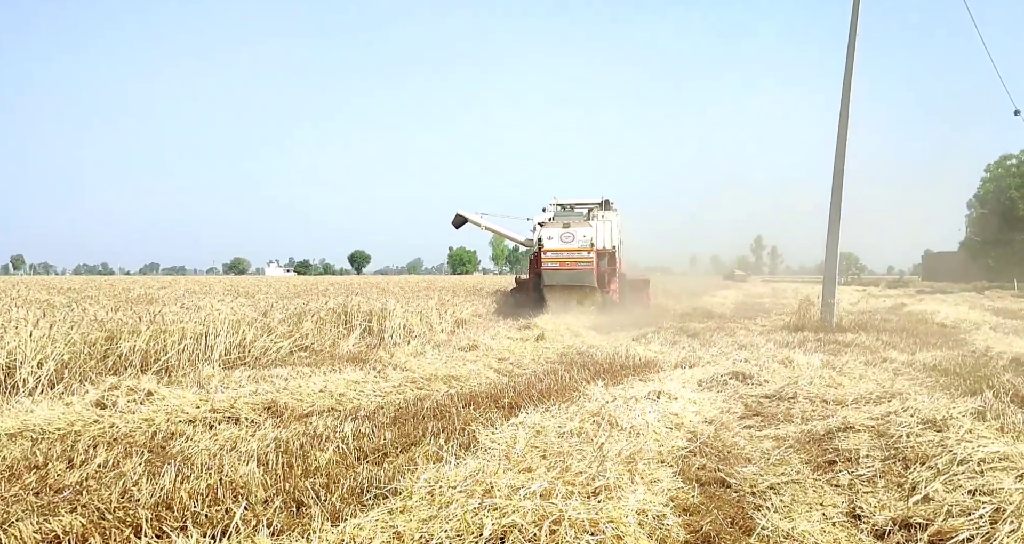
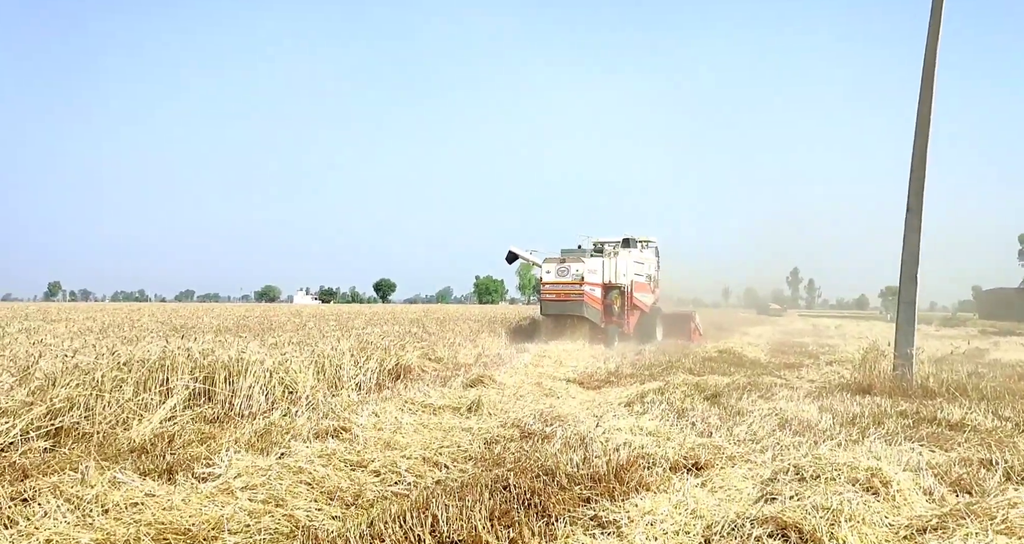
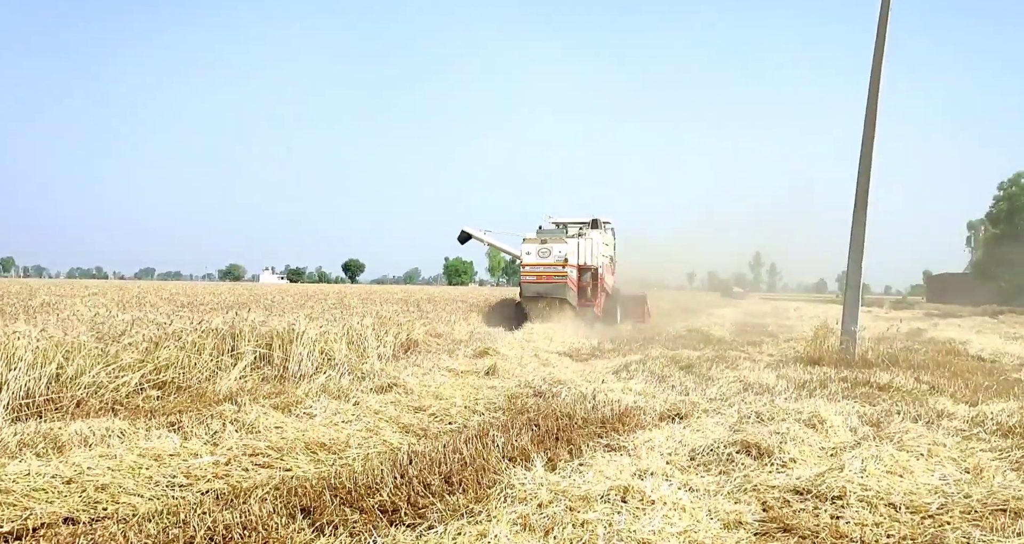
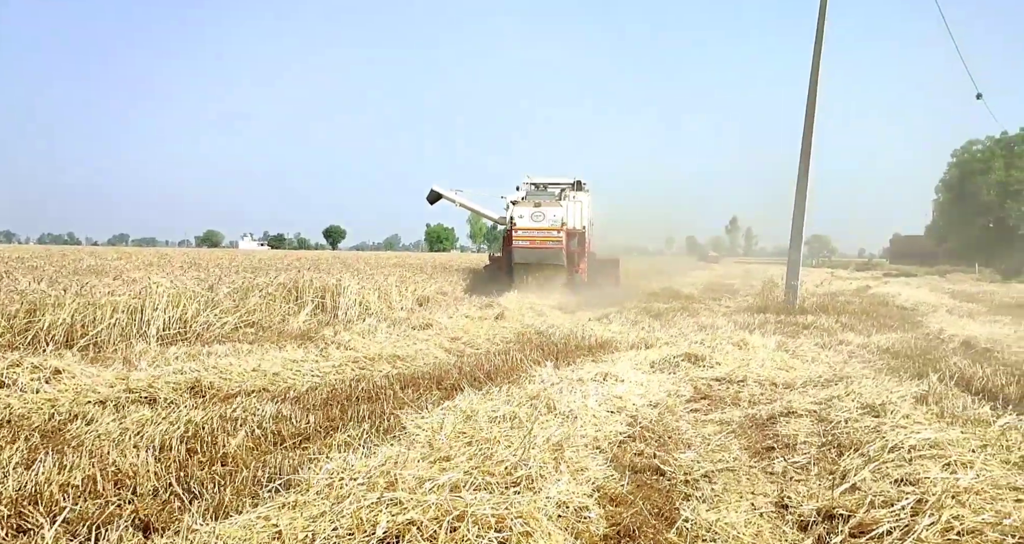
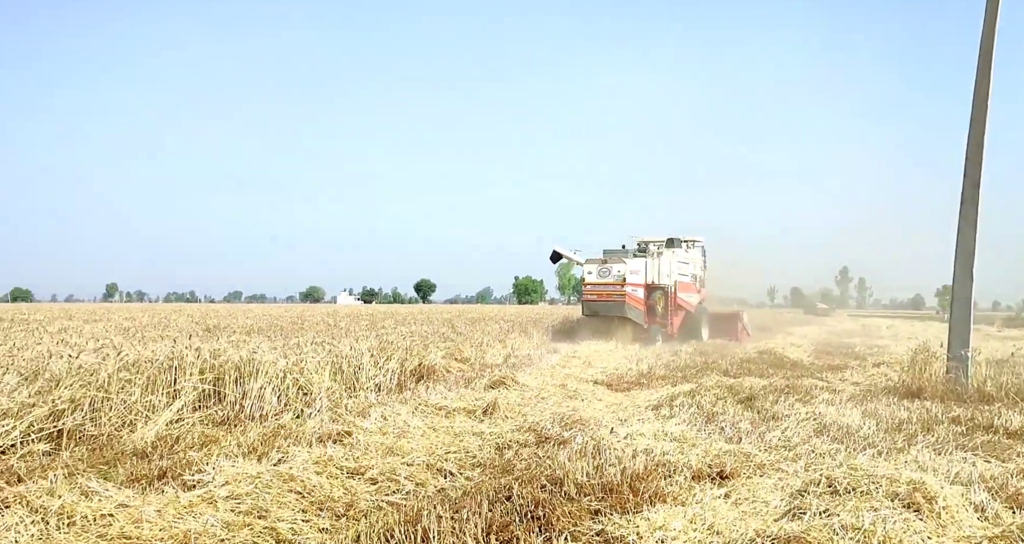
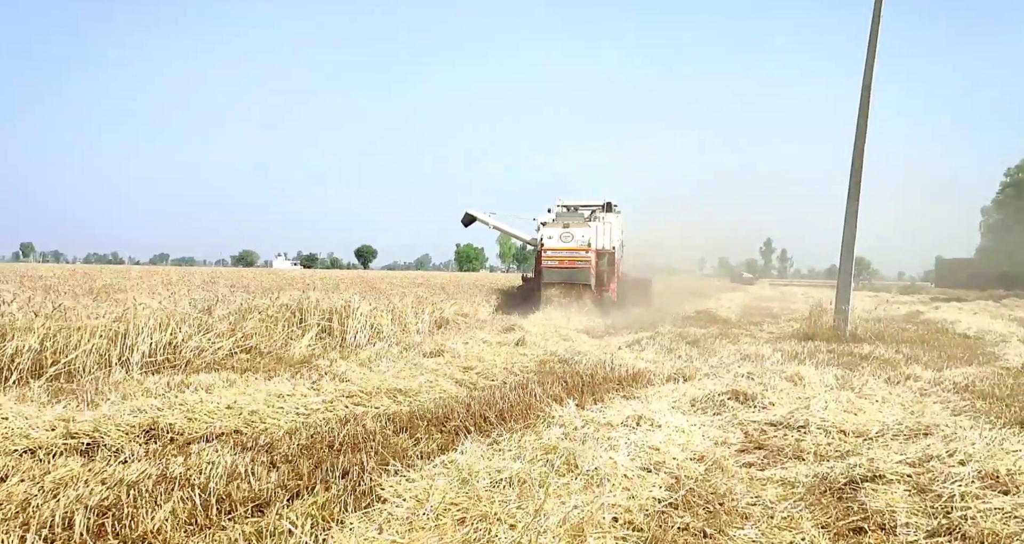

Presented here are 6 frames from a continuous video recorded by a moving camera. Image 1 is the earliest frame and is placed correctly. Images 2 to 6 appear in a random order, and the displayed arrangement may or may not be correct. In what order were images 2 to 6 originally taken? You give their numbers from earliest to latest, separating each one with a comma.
4, 6, 3, 2, 5
